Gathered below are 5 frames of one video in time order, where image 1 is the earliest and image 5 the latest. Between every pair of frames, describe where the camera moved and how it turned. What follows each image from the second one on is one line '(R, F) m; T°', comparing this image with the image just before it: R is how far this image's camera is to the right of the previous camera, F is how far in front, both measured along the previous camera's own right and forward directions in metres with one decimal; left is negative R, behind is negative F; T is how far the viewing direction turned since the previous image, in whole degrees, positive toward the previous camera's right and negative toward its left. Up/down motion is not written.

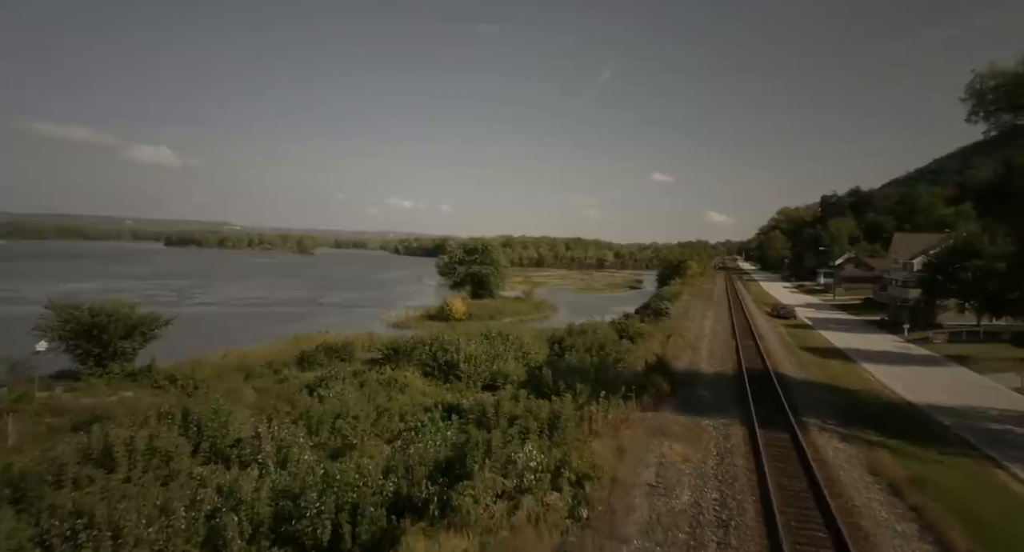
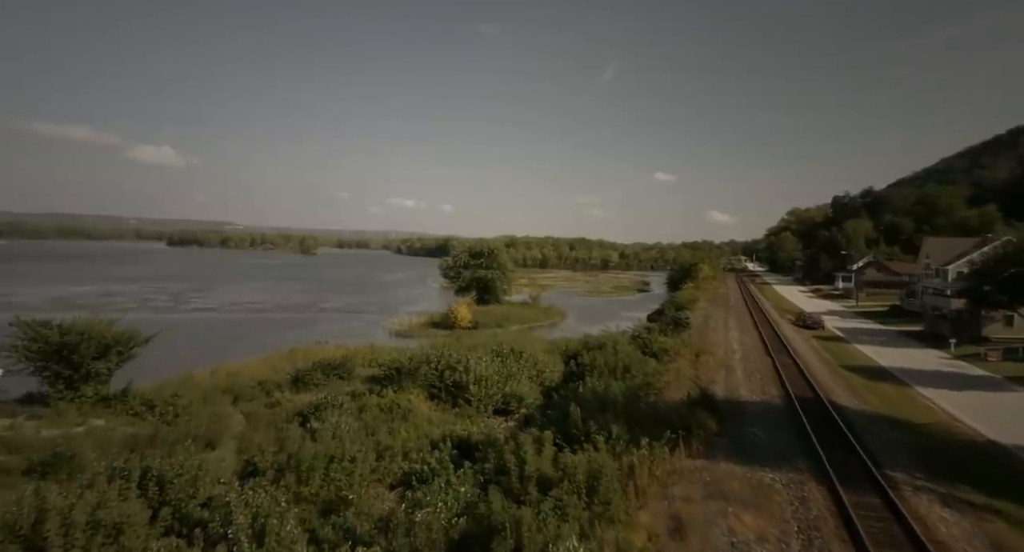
(-0.2, +1.0) m; 0°
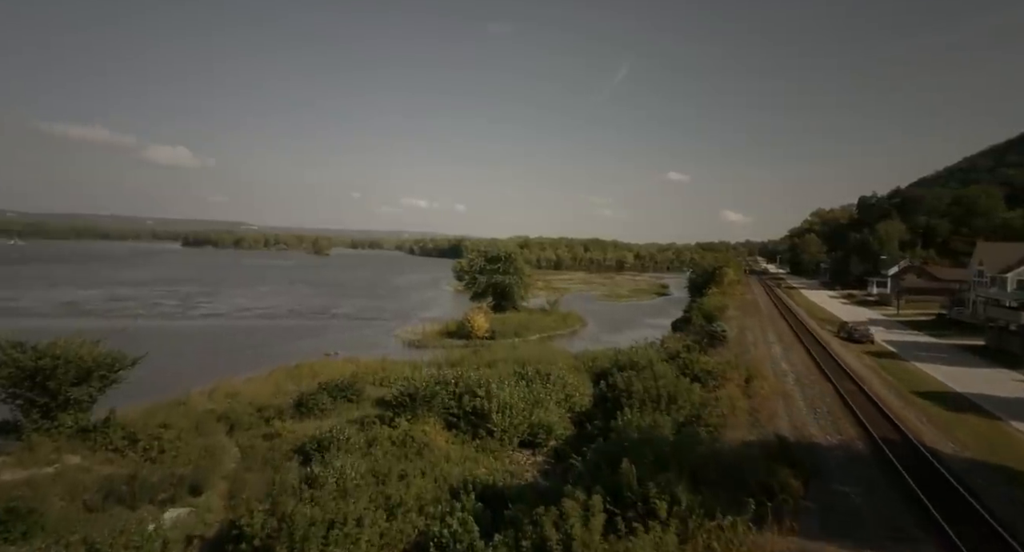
(-0.3, +1.1) m; -1°
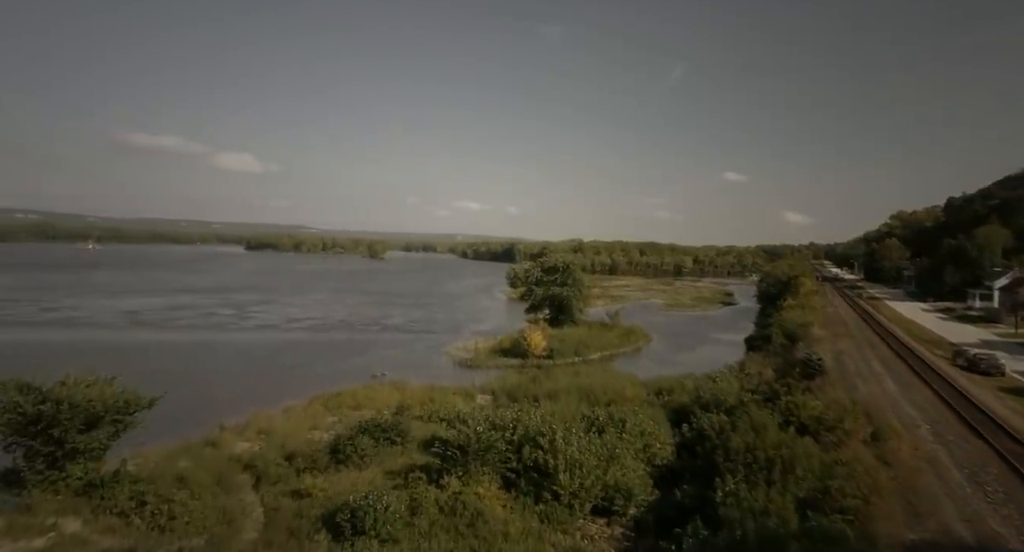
(-0.3, +1.4) m; -6°
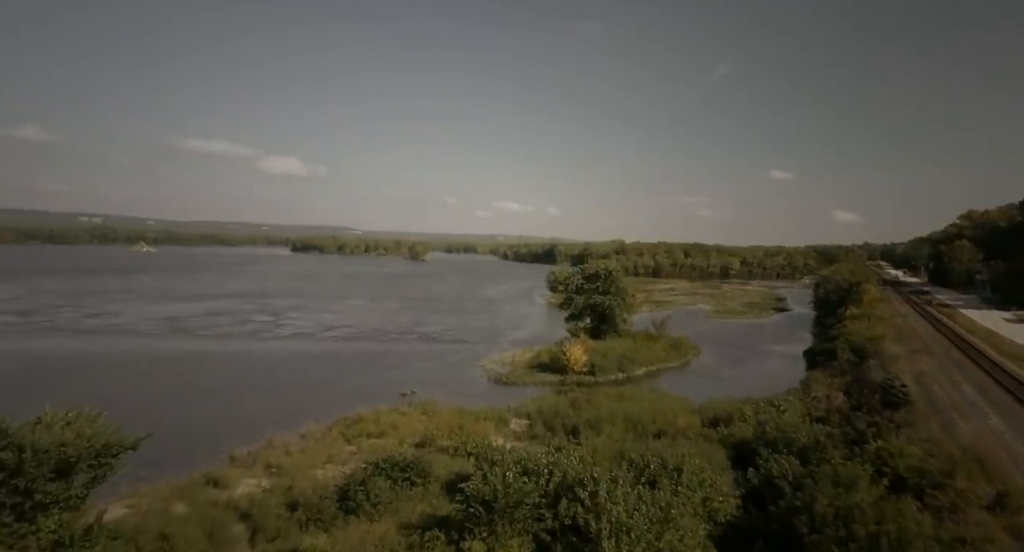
(+0.1, +1.1) m; -4°
